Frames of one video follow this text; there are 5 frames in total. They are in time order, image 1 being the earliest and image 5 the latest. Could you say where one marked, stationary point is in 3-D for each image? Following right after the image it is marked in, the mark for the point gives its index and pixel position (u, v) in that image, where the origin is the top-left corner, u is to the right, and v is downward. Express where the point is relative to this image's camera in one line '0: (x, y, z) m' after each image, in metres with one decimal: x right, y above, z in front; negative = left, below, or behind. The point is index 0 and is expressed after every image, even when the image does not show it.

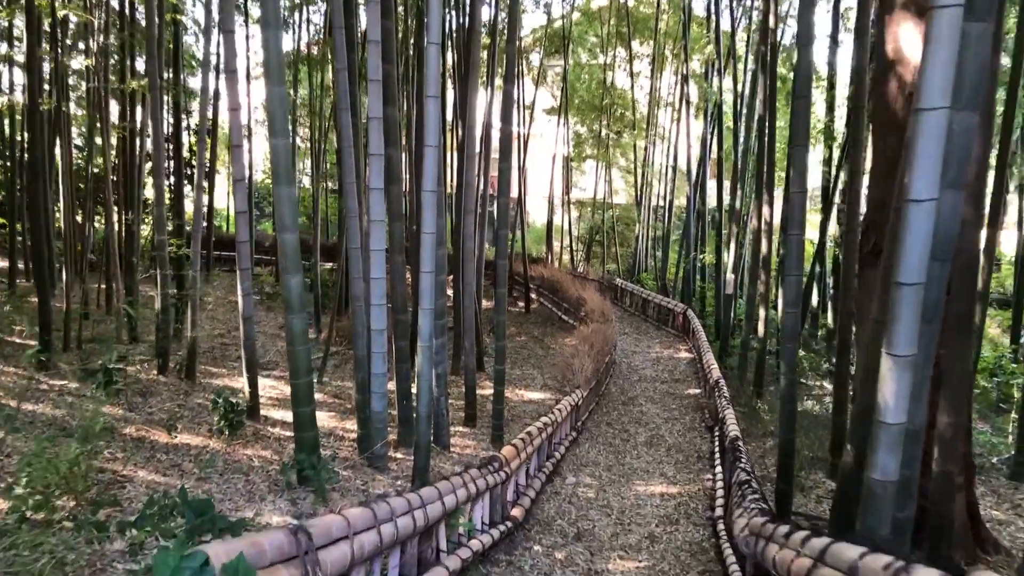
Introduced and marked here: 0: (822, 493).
0: (+1.3, -0.9, +3.7) m
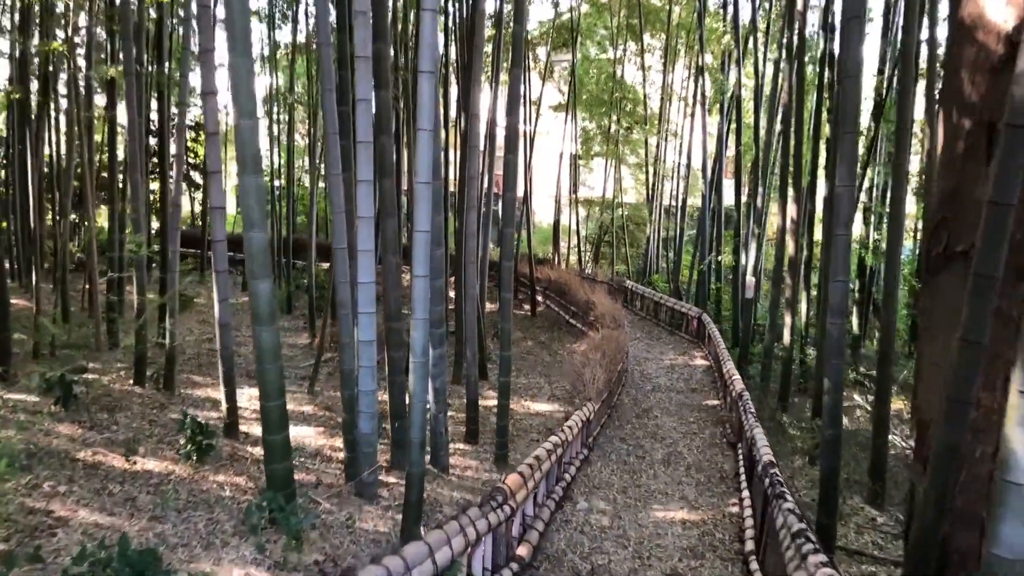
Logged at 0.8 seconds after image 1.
0: (+1.4, -0.9, +3.4) m
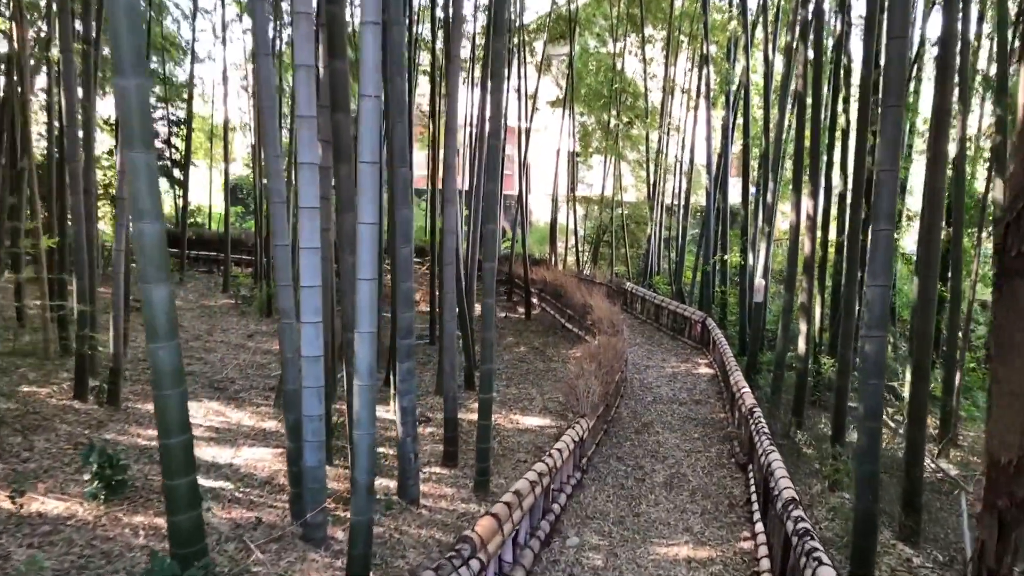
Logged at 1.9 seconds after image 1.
0: (+1.3, -0.9, +2.9) m
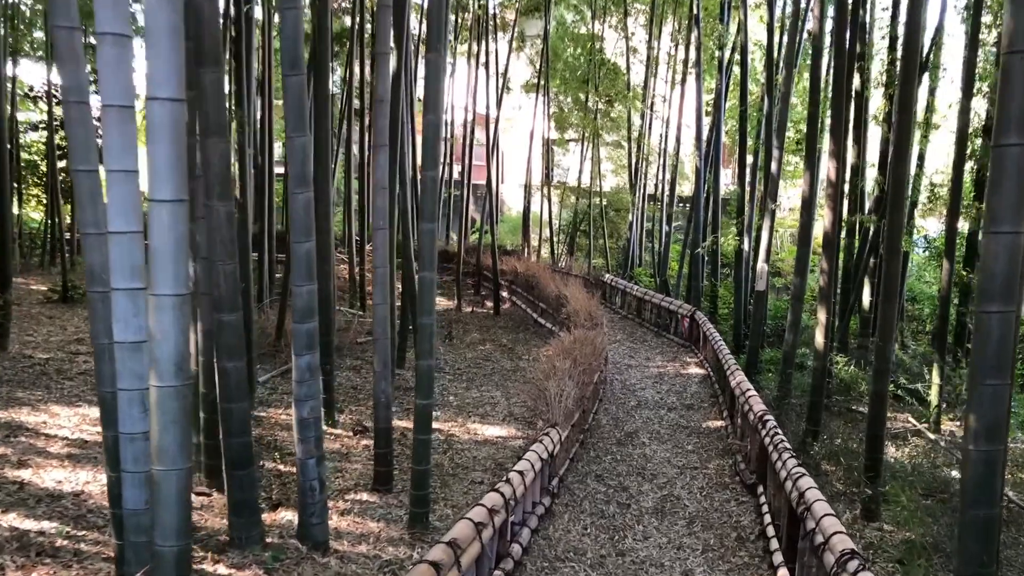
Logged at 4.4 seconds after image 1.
0: (+1.1, -0.9, +2.1) m
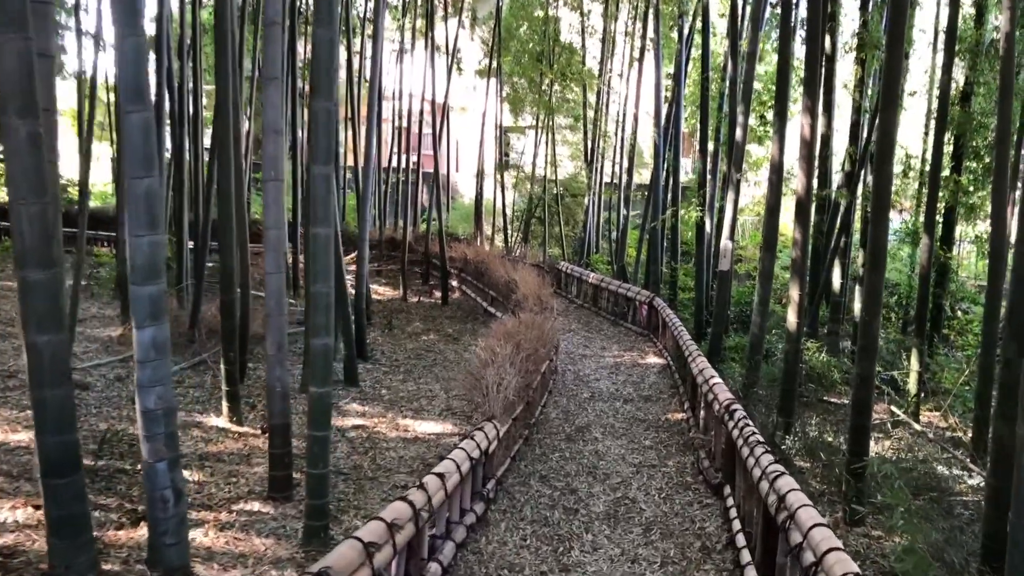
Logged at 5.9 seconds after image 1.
0: (+1.0, -0.8, +1.7) m
